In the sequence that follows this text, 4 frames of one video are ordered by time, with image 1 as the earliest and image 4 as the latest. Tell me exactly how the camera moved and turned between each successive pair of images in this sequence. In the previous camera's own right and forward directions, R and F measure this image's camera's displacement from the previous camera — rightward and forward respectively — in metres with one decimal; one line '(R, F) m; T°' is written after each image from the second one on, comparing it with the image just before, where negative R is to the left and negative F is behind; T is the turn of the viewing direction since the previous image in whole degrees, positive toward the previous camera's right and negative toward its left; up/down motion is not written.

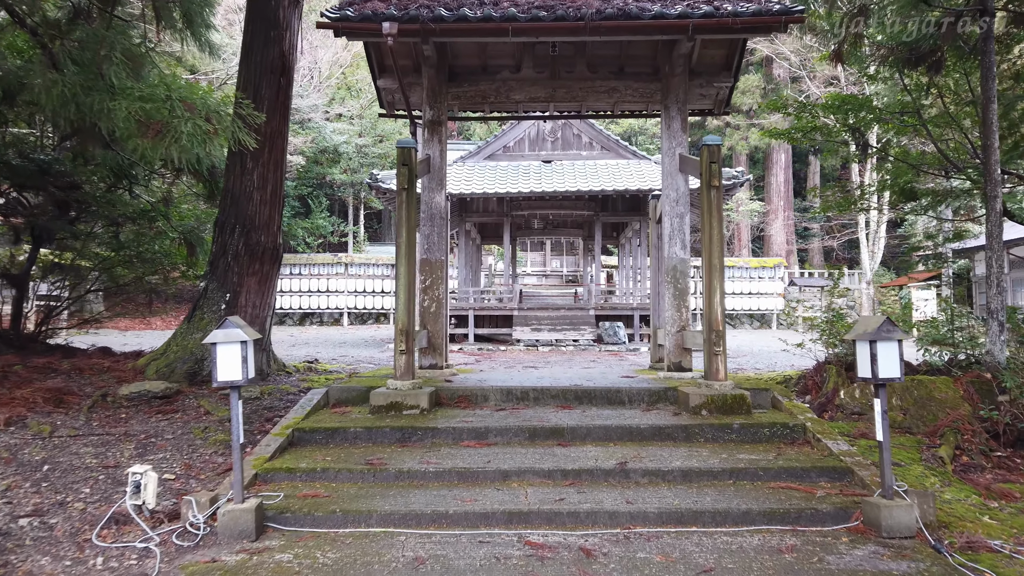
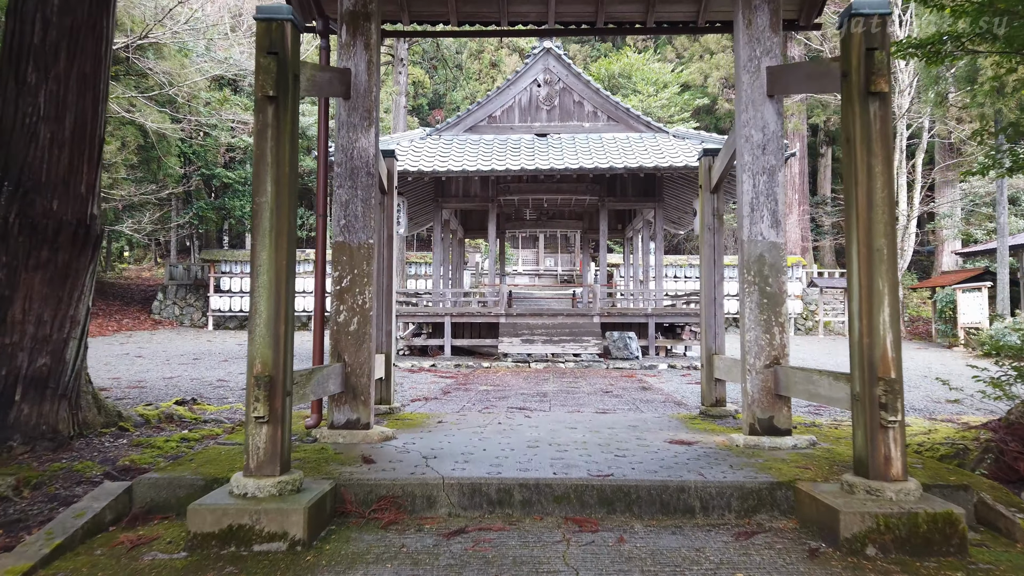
(+0.1, +1.9) m; +1°
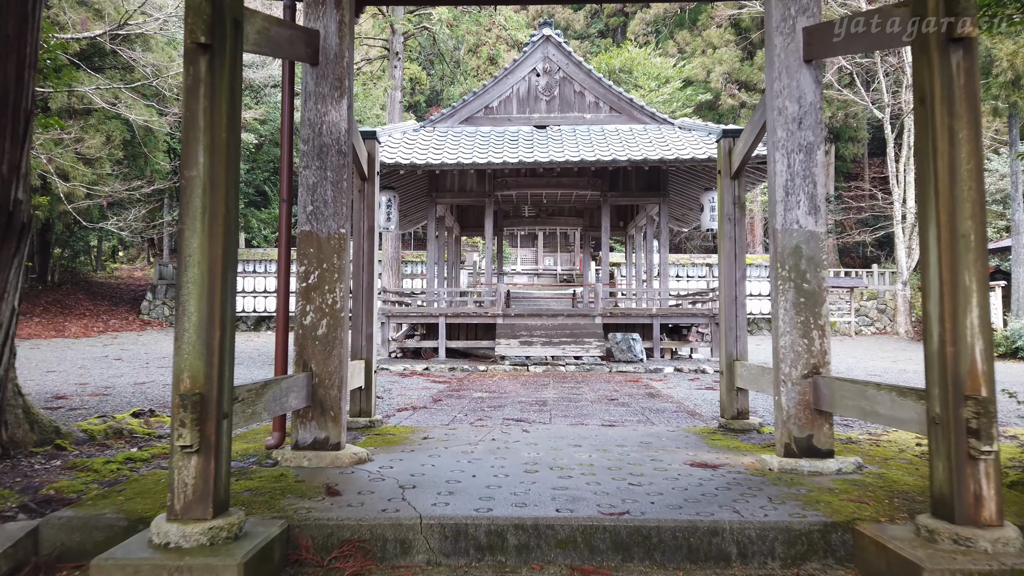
(0.0, +0.4) m; 0°
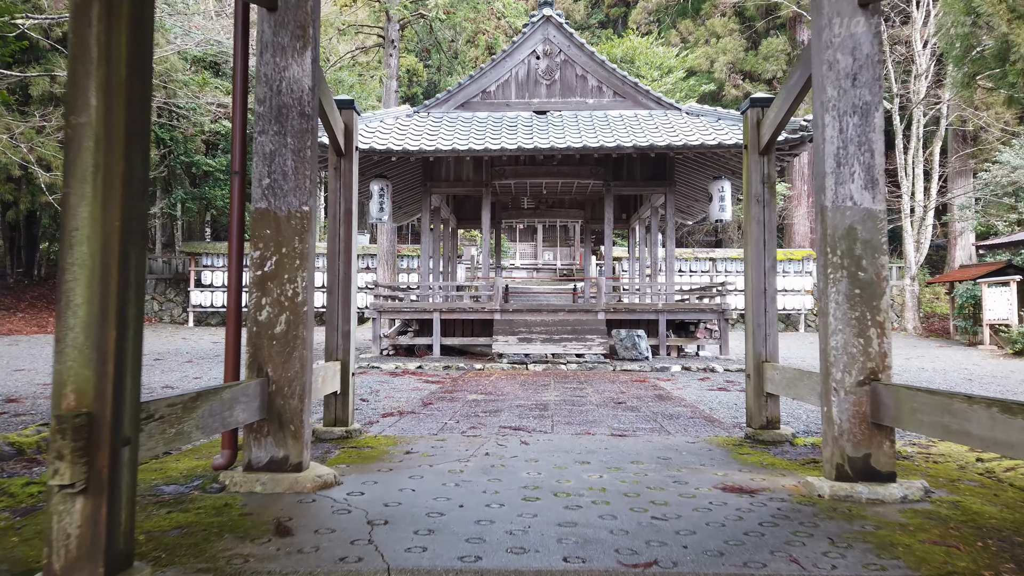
(0.0, +0.4) m; 0°
